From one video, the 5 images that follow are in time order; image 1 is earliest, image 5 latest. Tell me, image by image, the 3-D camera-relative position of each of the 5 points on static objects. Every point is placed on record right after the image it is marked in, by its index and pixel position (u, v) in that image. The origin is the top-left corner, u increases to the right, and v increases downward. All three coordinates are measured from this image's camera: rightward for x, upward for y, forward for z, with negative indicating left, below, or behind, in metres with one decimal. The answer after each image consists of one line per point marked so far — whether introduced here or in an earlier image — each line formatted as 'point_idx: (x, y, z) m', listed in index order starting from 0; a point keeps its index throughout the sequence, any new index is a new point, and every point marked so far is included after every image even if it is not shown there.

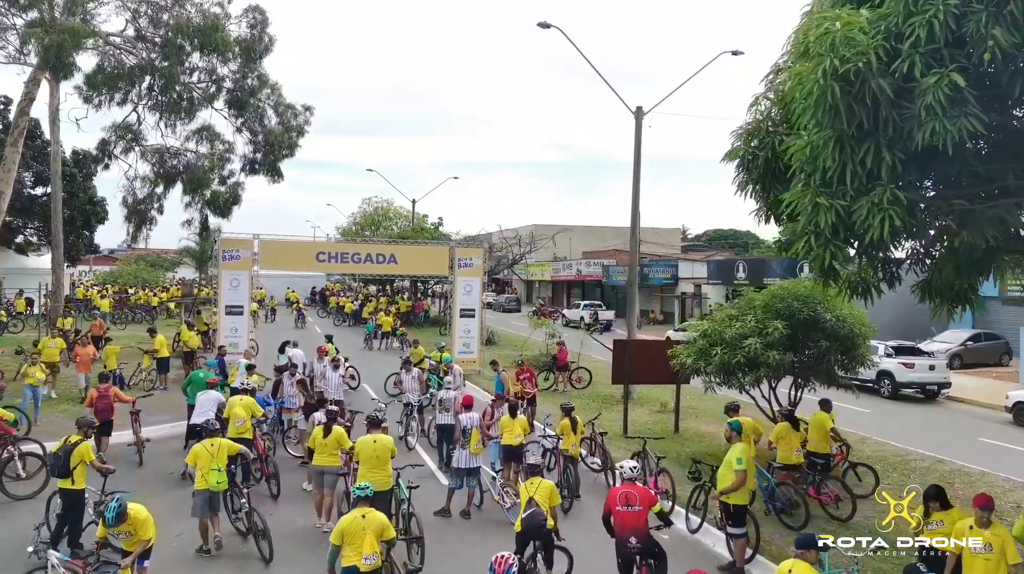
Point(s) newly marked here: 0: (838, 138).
0: (+3.1, +1.4, +6.6) m
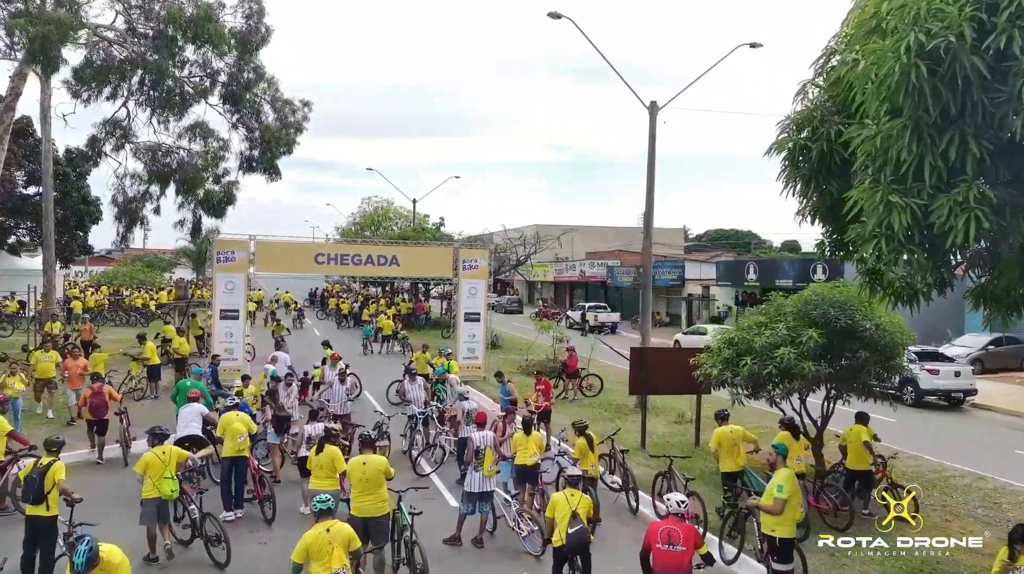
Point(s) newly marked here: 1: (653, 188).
0: (+3.3, +1.3, +5.8) m
1: (+3.4, +2.4, +17.4) m
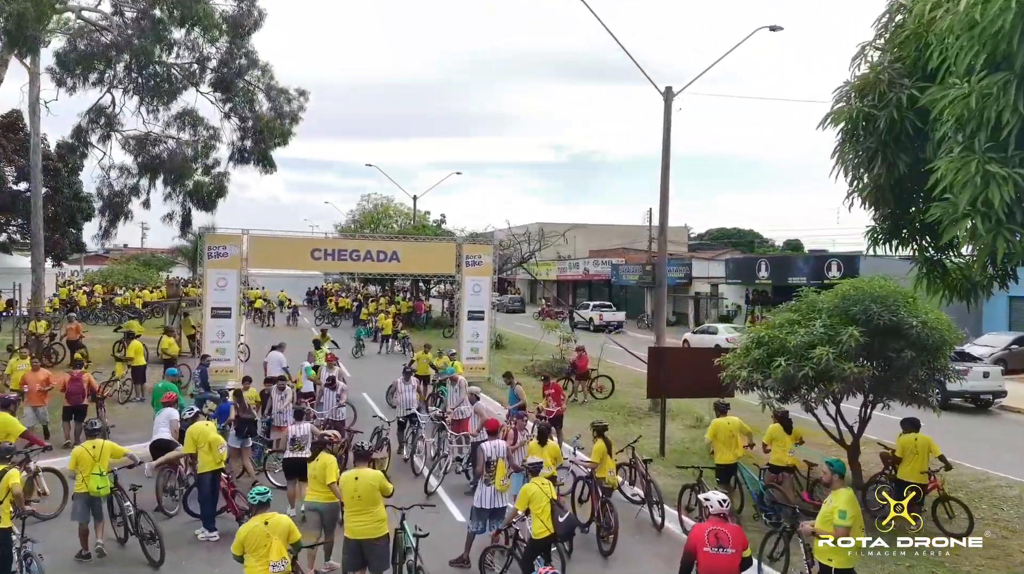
0: (+3.4, +1.4, +4.8) m
1: (+3.6, +2.5, +16.5) m
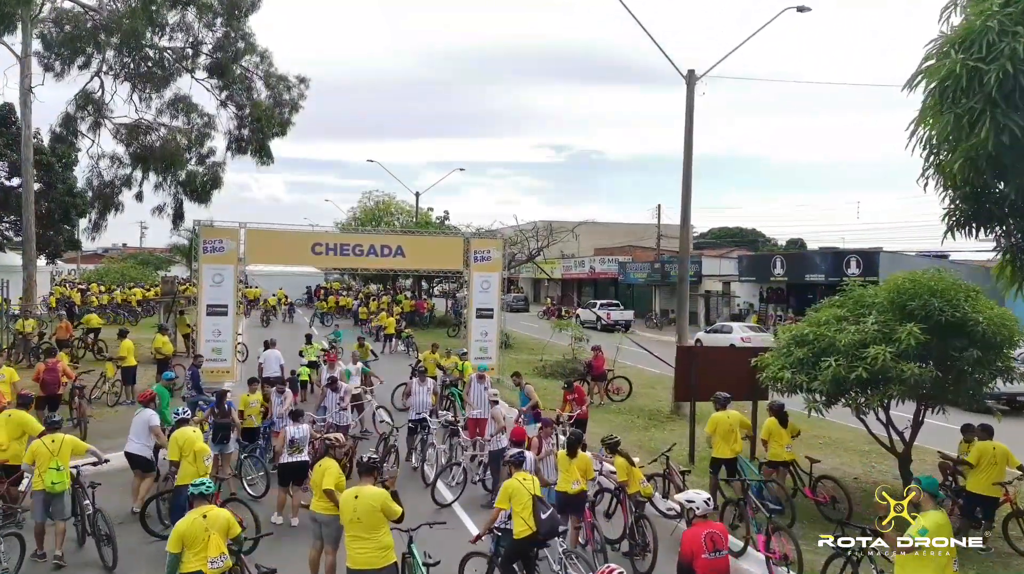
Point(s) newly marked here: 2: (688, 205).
0: (+3.7, +1.5, +3.9) m
1: (+3.9, +2.6, +15.5) m
2: (+3.9, +1.8, +15.6) m
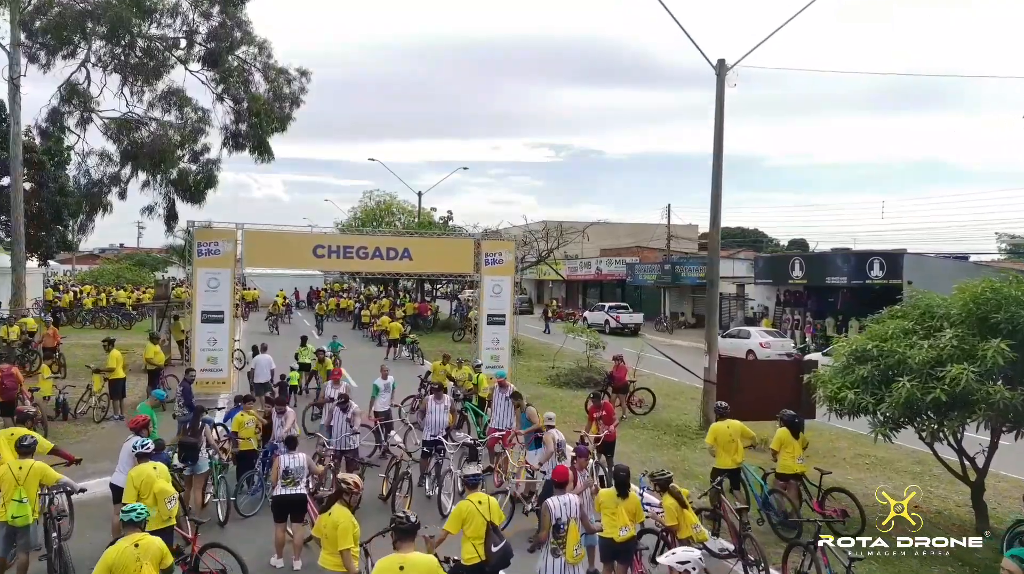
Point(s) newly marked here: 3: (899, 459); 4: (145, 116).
0: (+4.1, +1.4, +2.8) m
1: (+4.2, +2.5, +14.4) m
2: (+4.2, +1.7, +14.5) m
3: (+7.1, -3.1, +13.0) m
4: (-10.0, +4.7, +19.5) m
